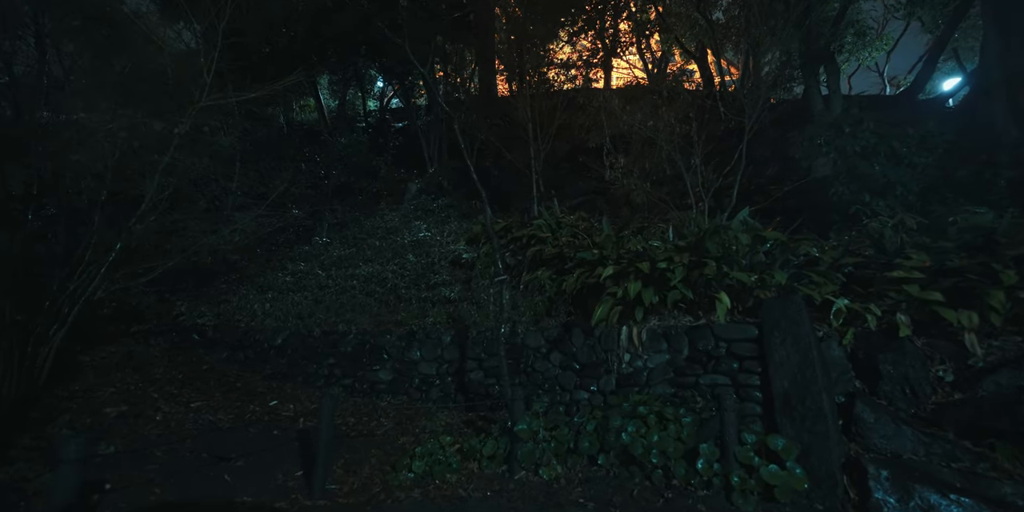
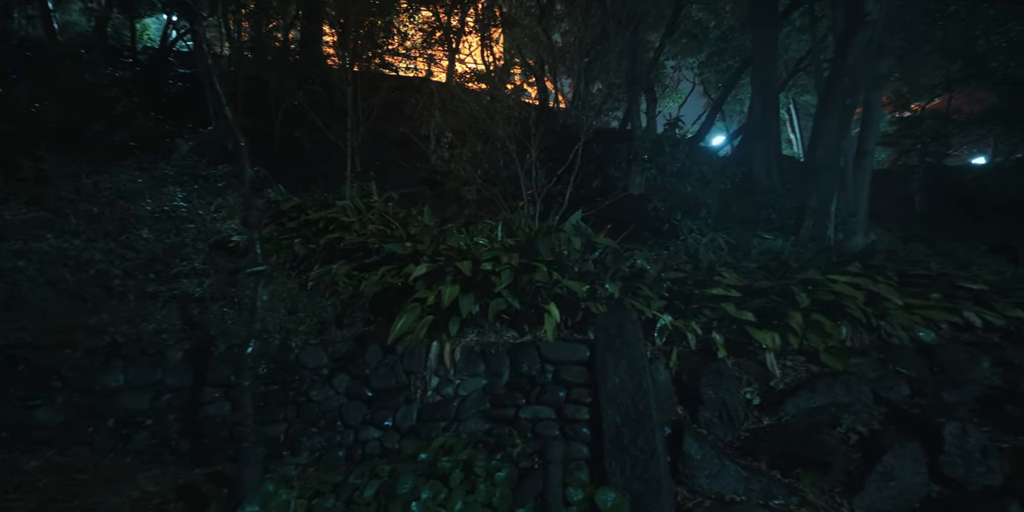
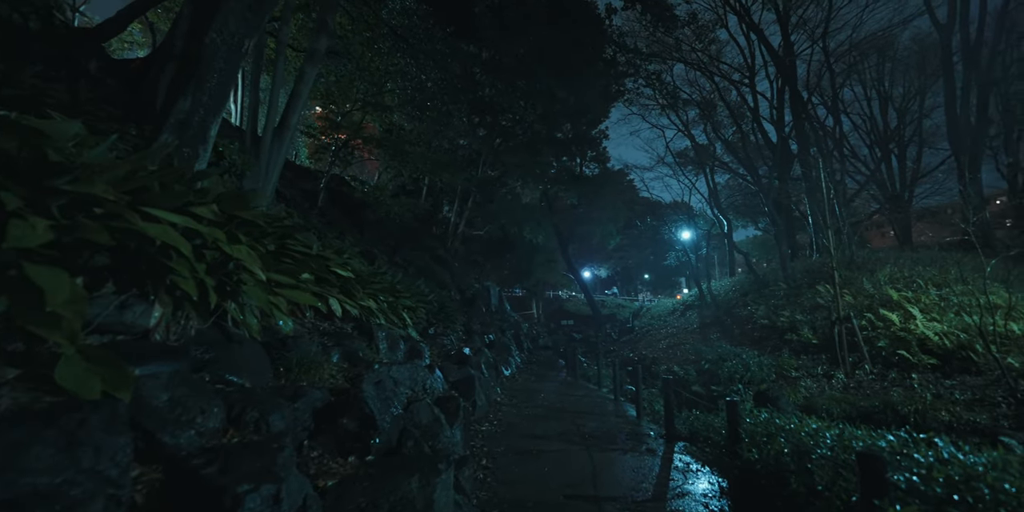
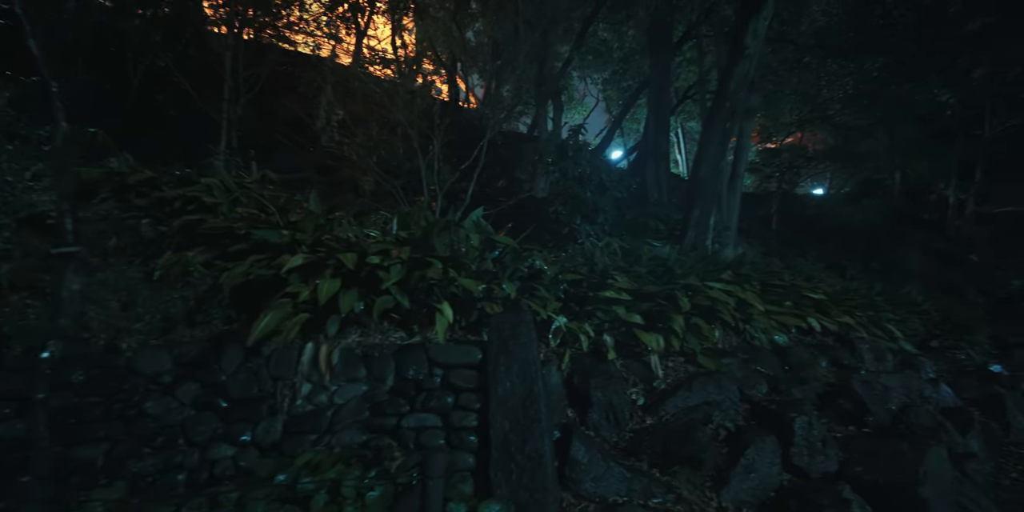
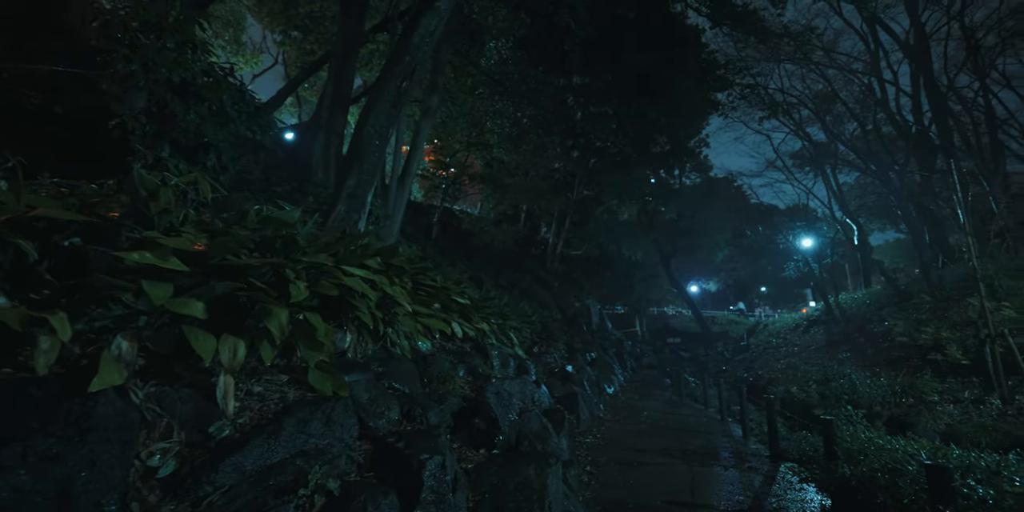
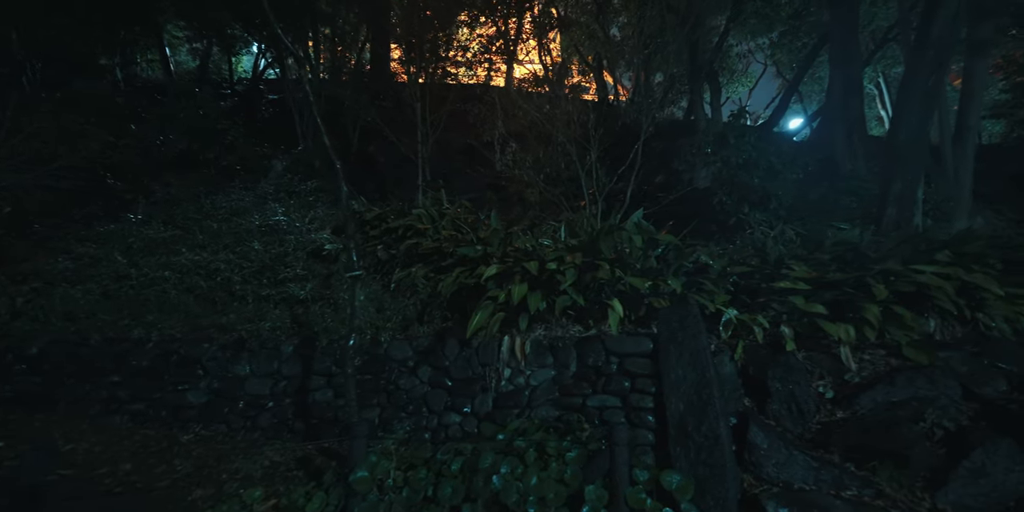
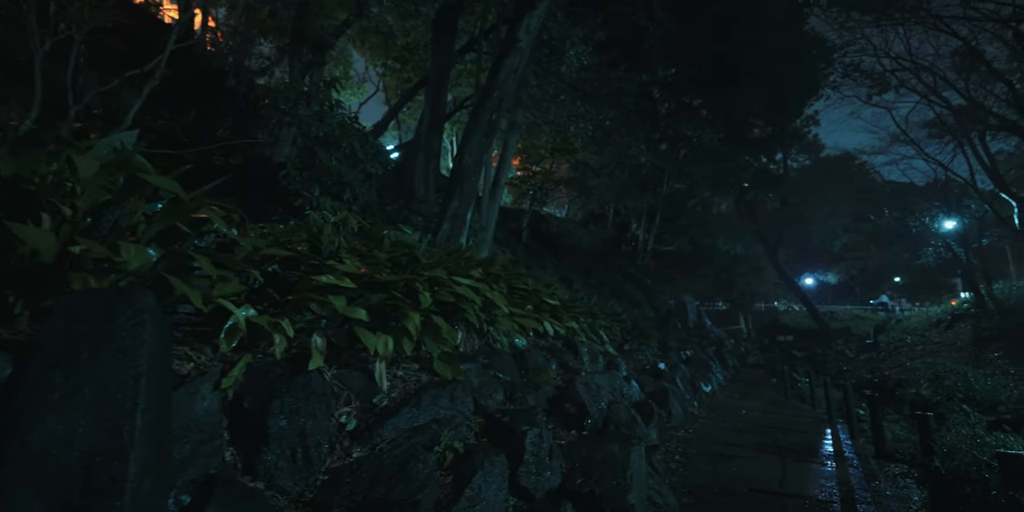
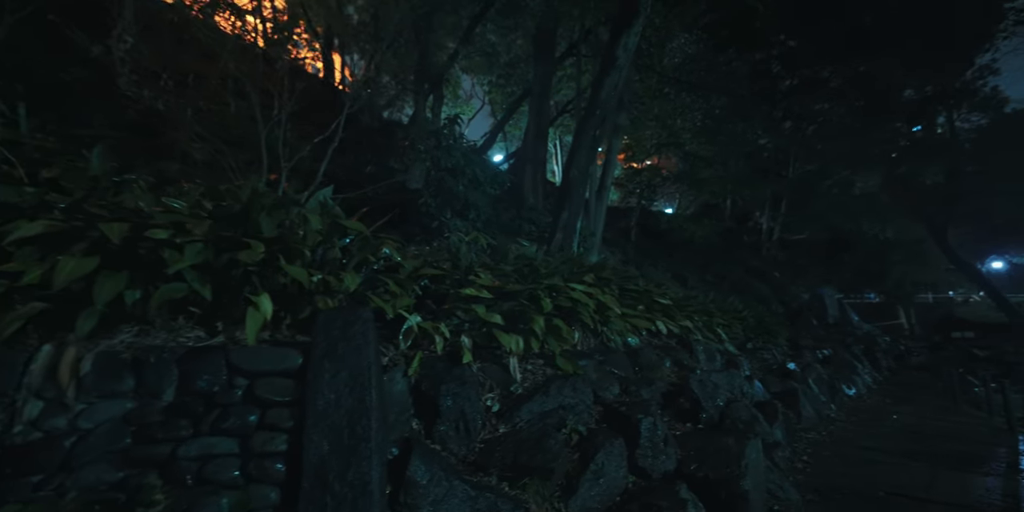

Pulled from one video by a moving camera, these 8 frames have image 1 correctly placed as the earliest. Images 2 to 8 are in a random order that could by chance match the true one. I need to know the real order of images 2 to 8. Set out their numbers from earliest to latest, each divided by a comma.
6, 2, 4, 8, 7, 5, 3
